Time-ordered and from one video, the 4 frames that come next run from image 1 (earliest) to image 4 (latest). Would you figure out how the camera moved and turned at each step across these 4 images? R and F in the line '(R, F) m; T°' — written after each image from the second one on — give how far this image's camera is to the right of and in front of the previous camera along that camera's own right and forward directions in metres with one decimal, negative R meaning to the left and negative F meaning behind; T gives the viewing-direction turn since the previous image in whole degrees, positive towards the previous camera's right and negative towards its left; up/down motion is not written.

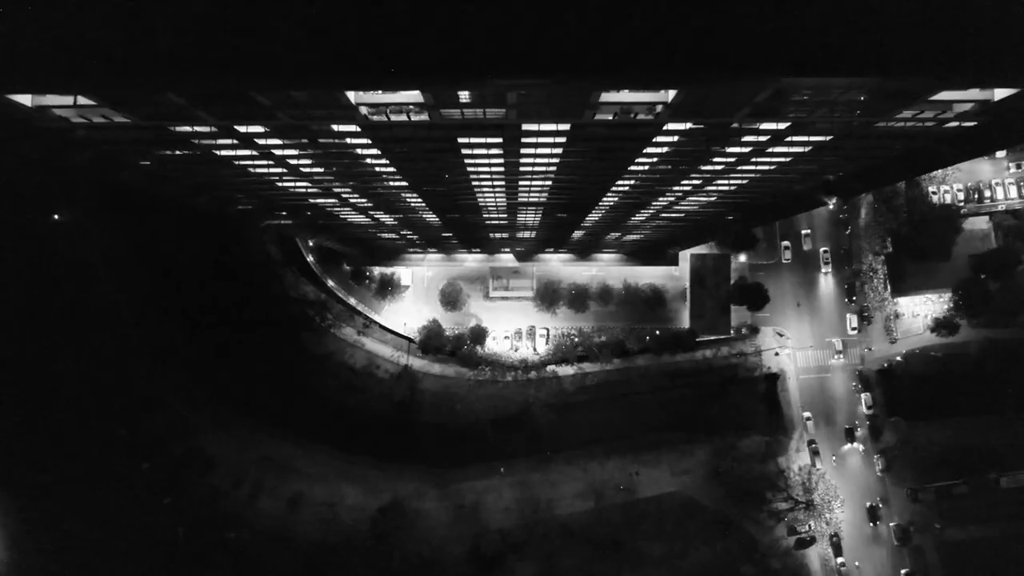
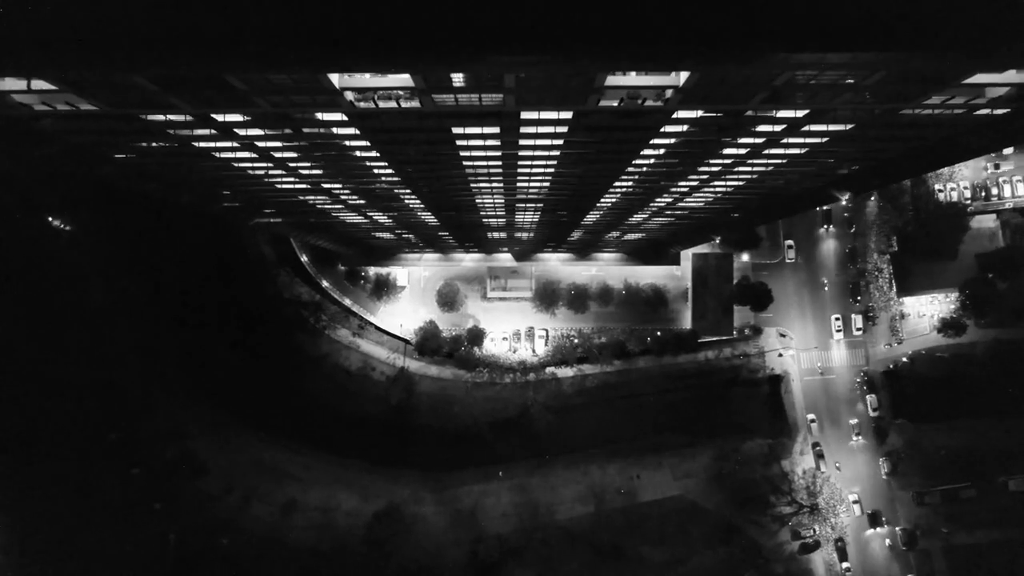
(0.0, +1.3) m; 0°
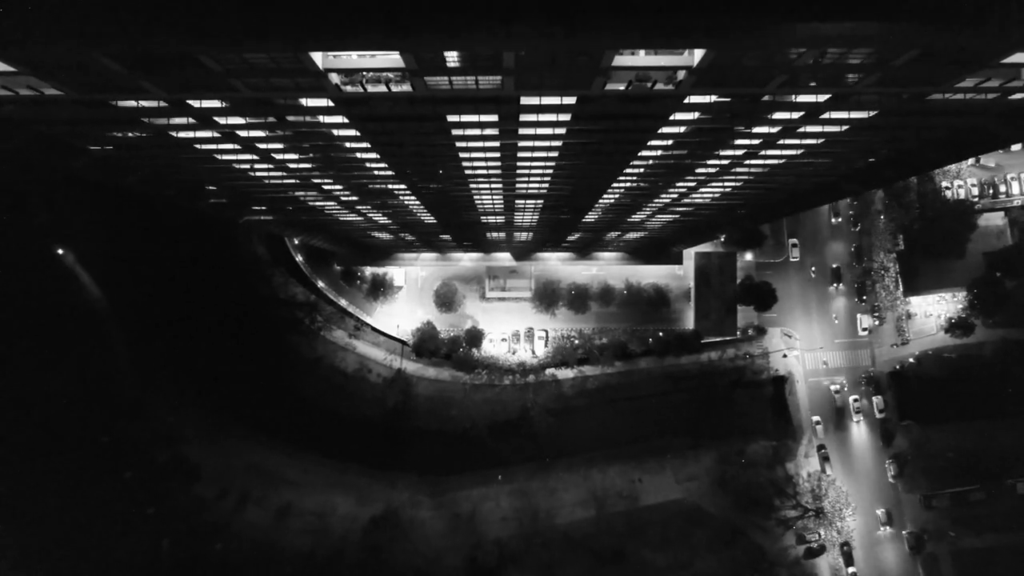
(0.0, +1.2) m; 0°
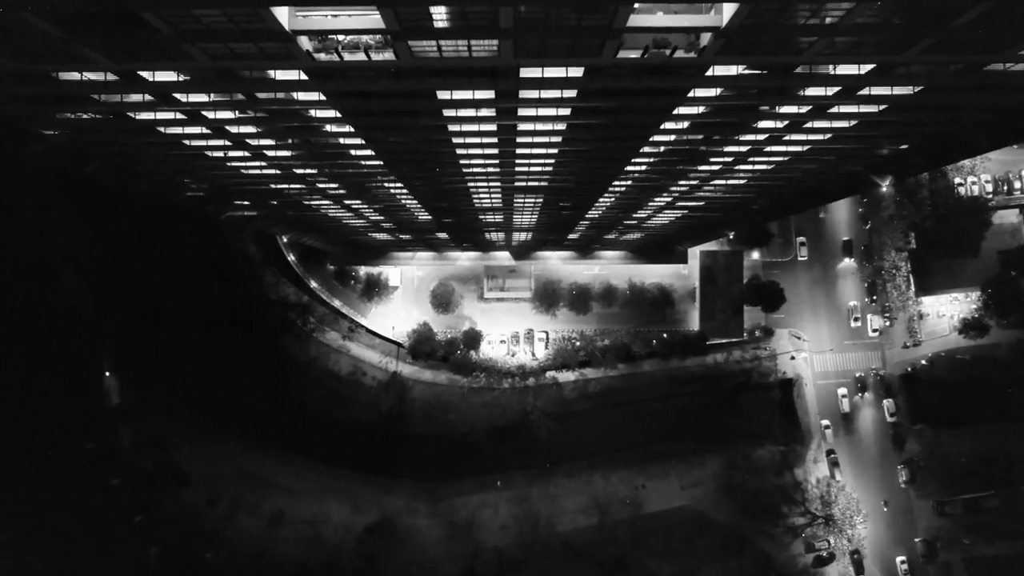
(0.0, +2.0) m; 0°
